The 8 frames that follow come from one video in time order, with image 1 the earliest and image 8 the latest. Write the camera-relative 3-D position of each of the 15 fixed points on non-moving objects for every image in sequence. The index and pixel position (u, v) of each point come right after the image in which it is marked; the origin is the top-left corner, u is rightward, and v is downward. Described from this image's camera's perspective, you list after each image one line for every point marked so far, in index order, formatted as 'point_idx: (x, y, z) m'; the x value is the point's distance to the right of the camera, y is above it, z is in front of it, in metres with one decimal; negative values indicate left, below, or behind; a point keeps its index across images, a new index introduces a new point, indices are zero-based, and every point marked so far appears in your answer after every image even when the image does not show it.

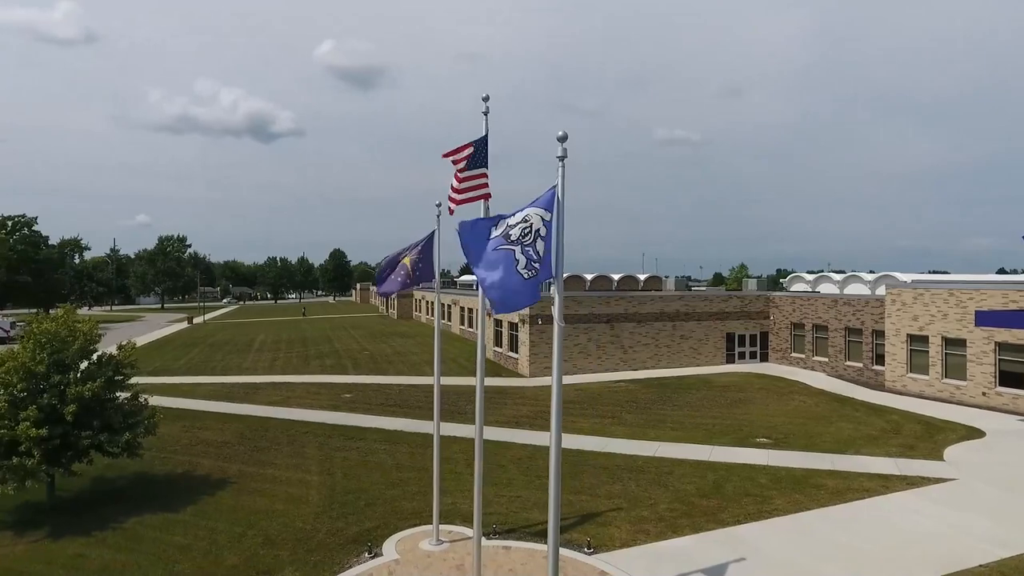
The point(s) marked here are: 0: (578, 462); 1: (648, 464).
0: (+1.6, -4.4, +15.8) m
1: (+3.3, -4.3, +15.4) m
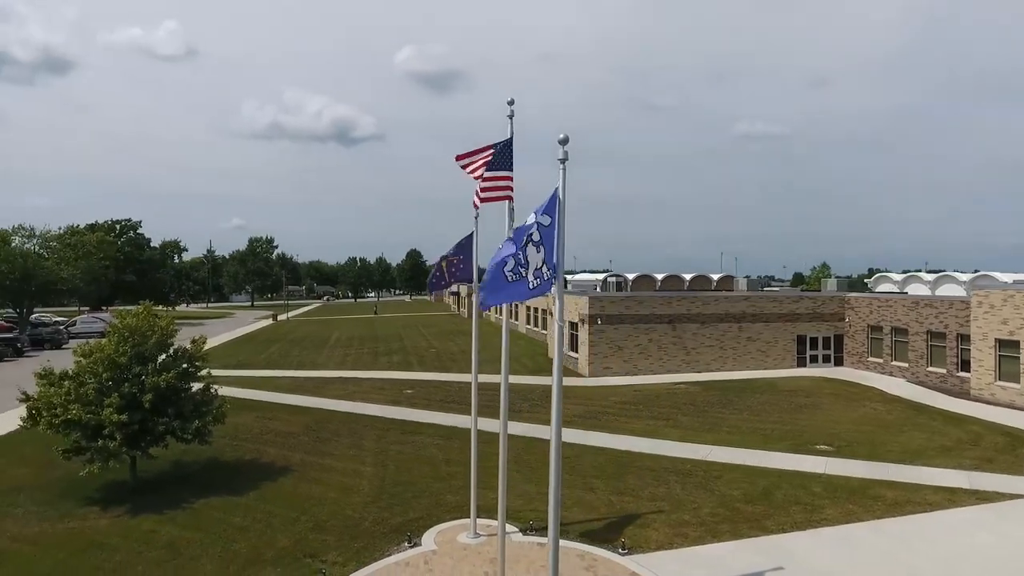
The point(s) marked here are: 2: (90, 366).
0: (+2.8, -4.4, +15.7) m
1: (+4.4, -4.3, +15.2) m
2: (-9.2, -1.7, +13.8) m
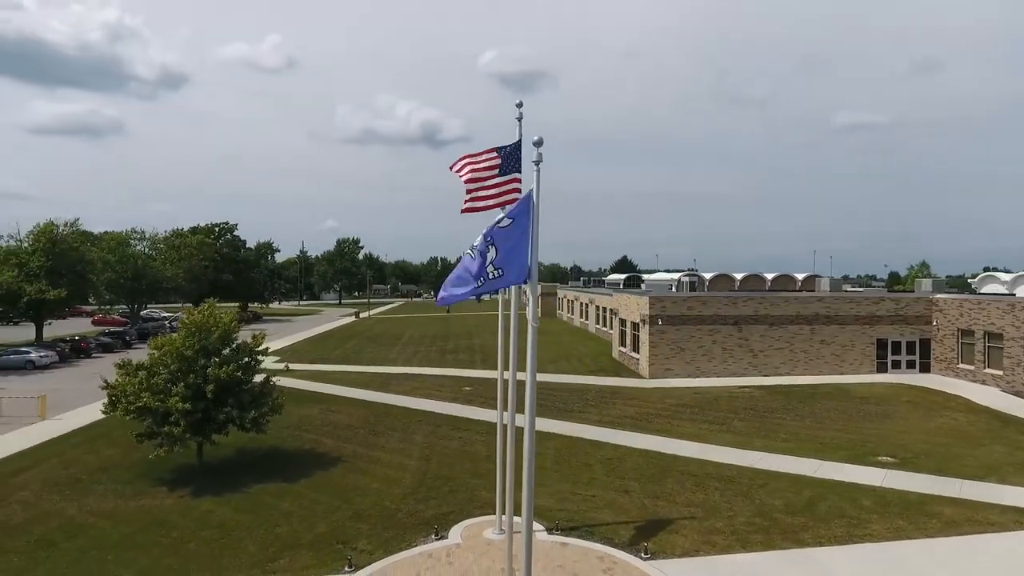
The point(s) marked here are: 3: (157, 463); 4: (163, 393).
0: (+3.8, -4.4, +15.4) m
1: (+5.3, -4.3, +14.6) m
2: (-8.4, -1.7, +15.1) m
3: (-9.2, -4.5, +16.4) m
4: (-8.2, -2.5, +14.9) m
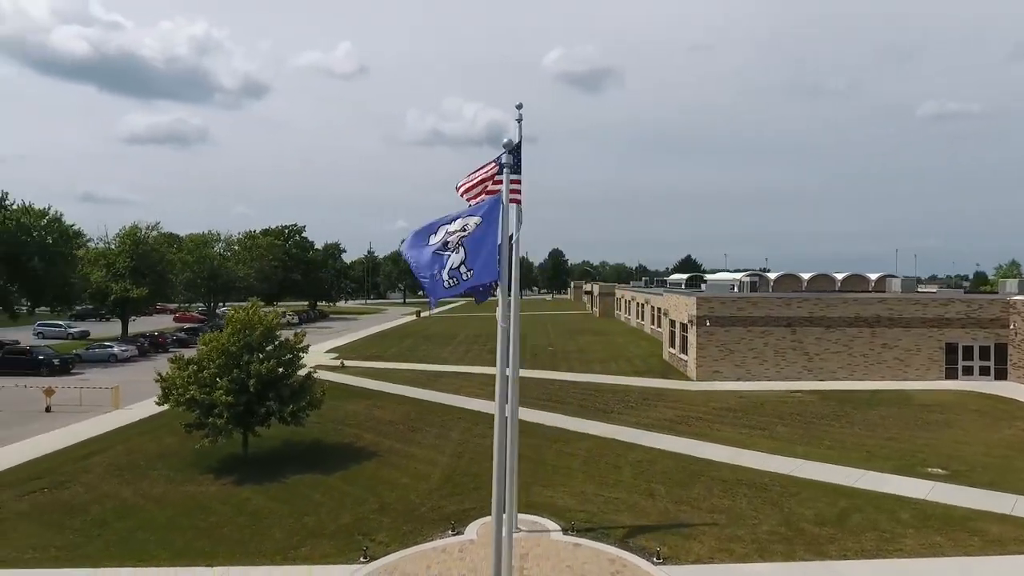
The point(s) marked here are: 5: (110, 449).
0: (+4.4, -4.4, +15.1) m
1: (+5.8, -4.3, +14.1) m
2: (-7.7, -1.7, +16.0) m
3: (-8.4, -4.5, +17.4) m
4: (-7.6, -2.4, +15.9) m
5: (-11.5, -4.6, +18.1) m
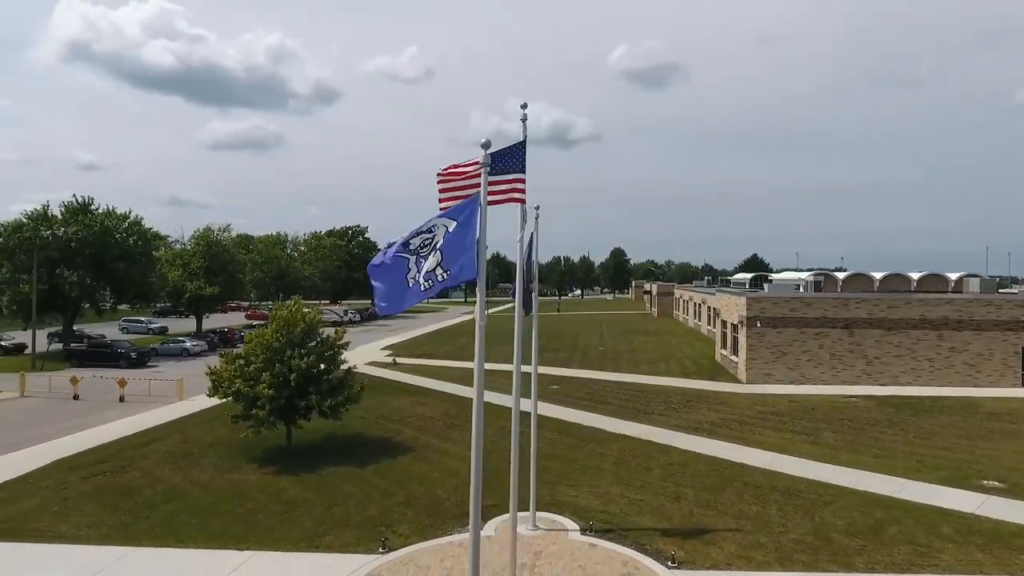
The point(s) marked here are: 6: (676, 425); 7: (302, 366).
0: (+5.0, -4.4, +14.6) m
1: (+6.4, -4.3, +13.6) m
2: (-6.9, -1.6, +16.8) m
3: (-7.5, -4.5, +18.3) m
4: (-6.8, -2.4, +16.7) m
5: (-10.5, -4.5, +19.3) m
6: (+5.1, -4.2, +19.5) m
7: (-5.4, -2.0, +16.4) m
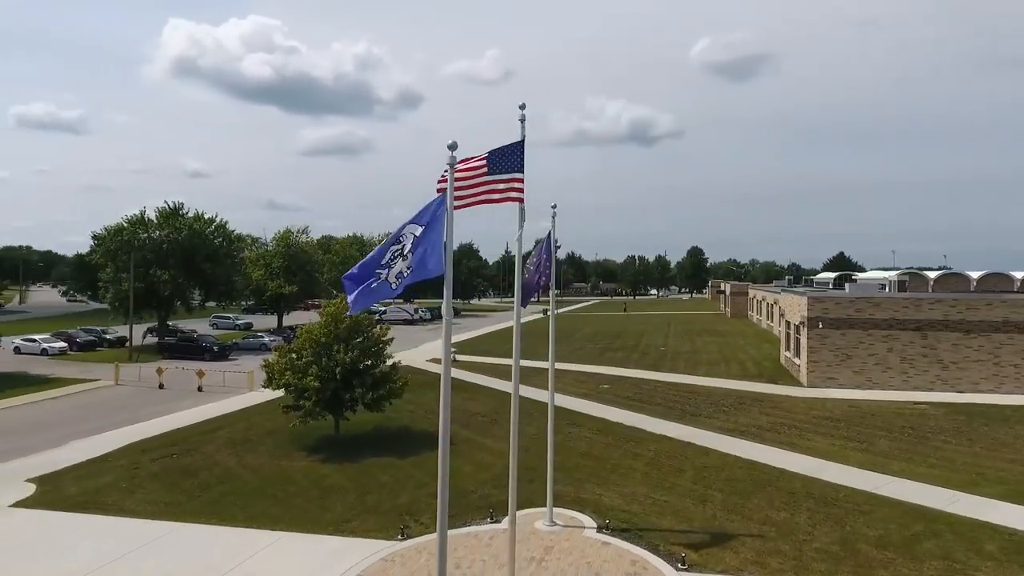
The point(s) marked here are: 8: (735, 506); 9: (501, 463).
0: (+5.7, -4.3, +14.2) m
1: (+6.8, -4.3, +12.9) m
2: (-5.9, -1.5, +17.8) m
3: (-6.3, -4.4, +19.3) m
4: (-5.8, -2.3, +17.6) m
5: (-9.1, -4.5, +20.7) m
6: (+6.3, -4.2, +18.9) m
7: (-4.5, -1.9, +17.2) m
8: (+4.5, -4.4, +12.8) m
9: (-0.3, -4.5, +16.2) m
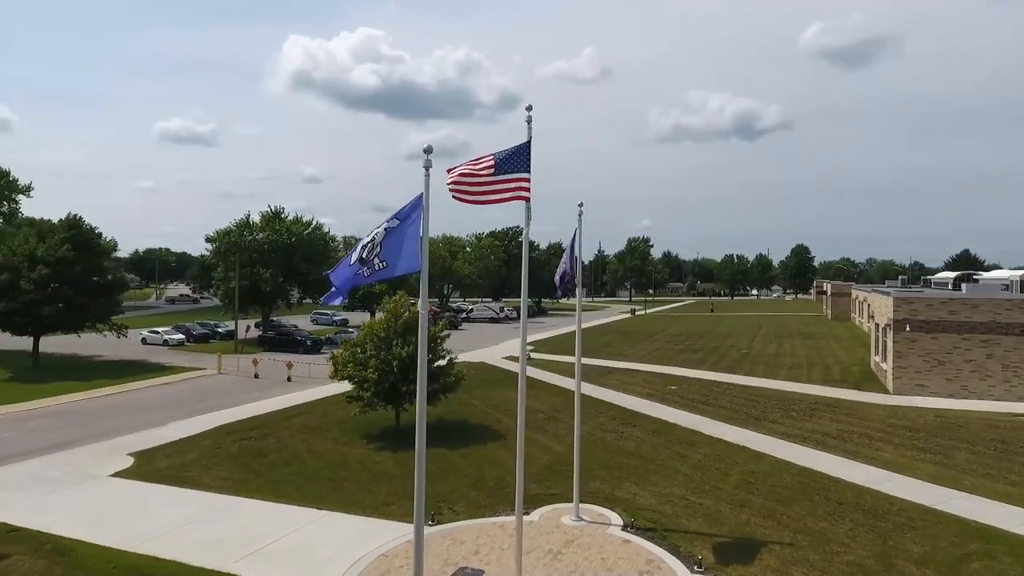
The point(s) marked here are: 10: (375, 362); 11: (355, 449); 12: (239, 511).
0: (+6.4, -4.3, +13.5) m
1: (+7.4, -4.3, +12.1) m
2: (-4.4, -1.5, +18.9) m
3: (-4.6, -4.3, +20.4) m
4: (-4.4, -2.3, +18.7) m
5: (-7.2, -4.4, +22.3) m
6: (+7.8, -4.2, +18.1) m
7: (-3.1, -1.9, +18.1) m
8: (+5.1, -4.4, +12.3) m
9: (+0.9, -4.4, +16.5) m
10: (-4.0, -2.2, +18.2) m
11: (-4.4, -4.6, +18.0) m
12: (-5.8, -4.7, +13.4) m
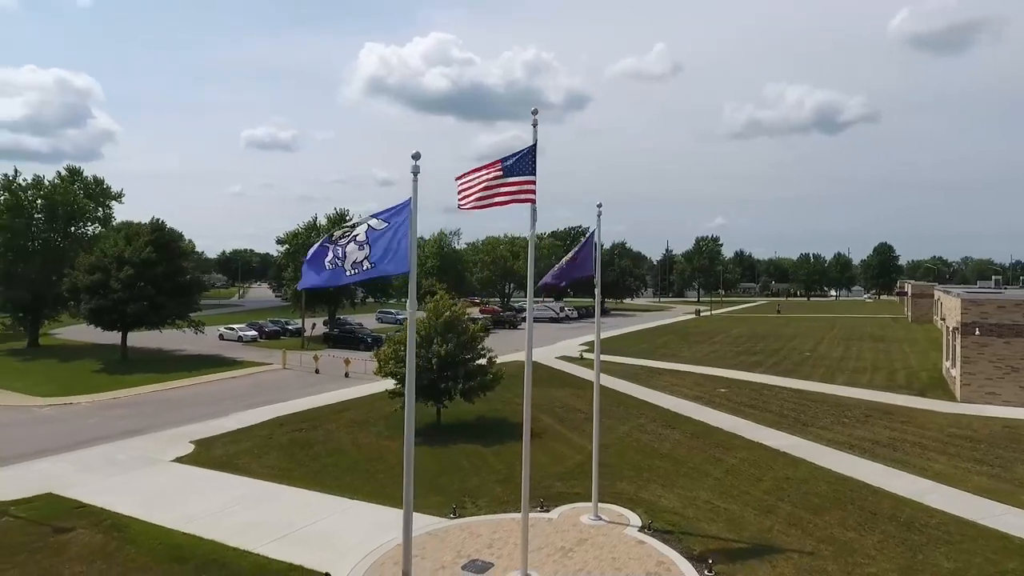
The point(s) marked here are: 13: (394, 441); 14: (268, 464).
0: (+6.9, -4.3, +12.9) m
1: (+7.7, -4.3, +11.4) m
2: (-3.3, -1.5, +19.5) m
3: (-3.3, -4.3, +21.1) m
4: (-3.2, -2.3, +19.3) m
5: (-5.6, -4.4, +23.2) m
6: (+8.8, -4.2, +17.4) m
7: (-2.1, -1.9, +18.5) m
8: (+5.5, -4.4, +11.9) m
9: (+1.7, -4.4, +16.5) m
10: (-2.9, -2.1, +18.8) m
11: (-3.4, -4.5, +18.6) m
12: (-5.2, -4.7, +14.2) m
13: (-3.5, -4.5, +18.8) m
14: (-6.6, -4.8, +17.2) m
